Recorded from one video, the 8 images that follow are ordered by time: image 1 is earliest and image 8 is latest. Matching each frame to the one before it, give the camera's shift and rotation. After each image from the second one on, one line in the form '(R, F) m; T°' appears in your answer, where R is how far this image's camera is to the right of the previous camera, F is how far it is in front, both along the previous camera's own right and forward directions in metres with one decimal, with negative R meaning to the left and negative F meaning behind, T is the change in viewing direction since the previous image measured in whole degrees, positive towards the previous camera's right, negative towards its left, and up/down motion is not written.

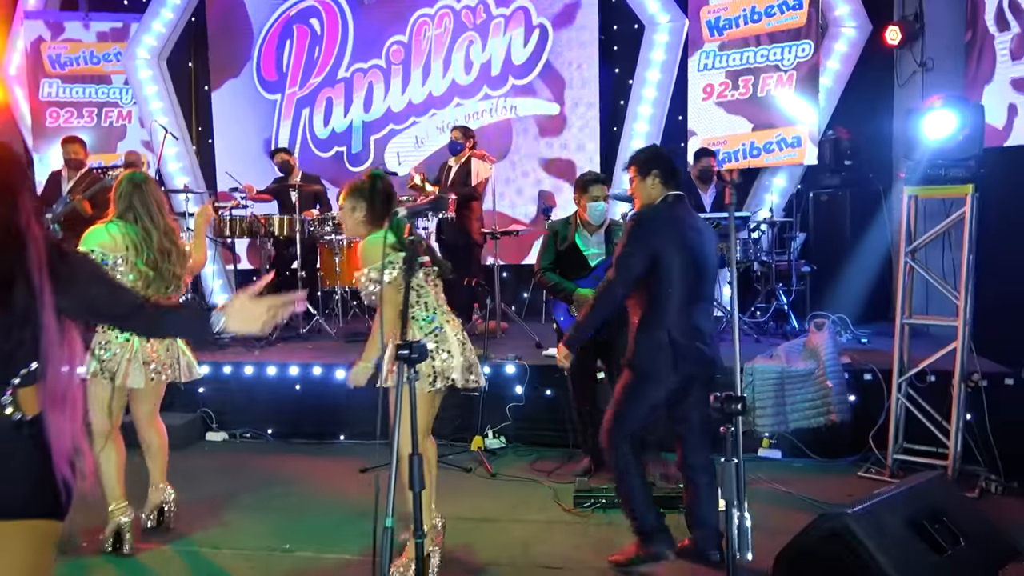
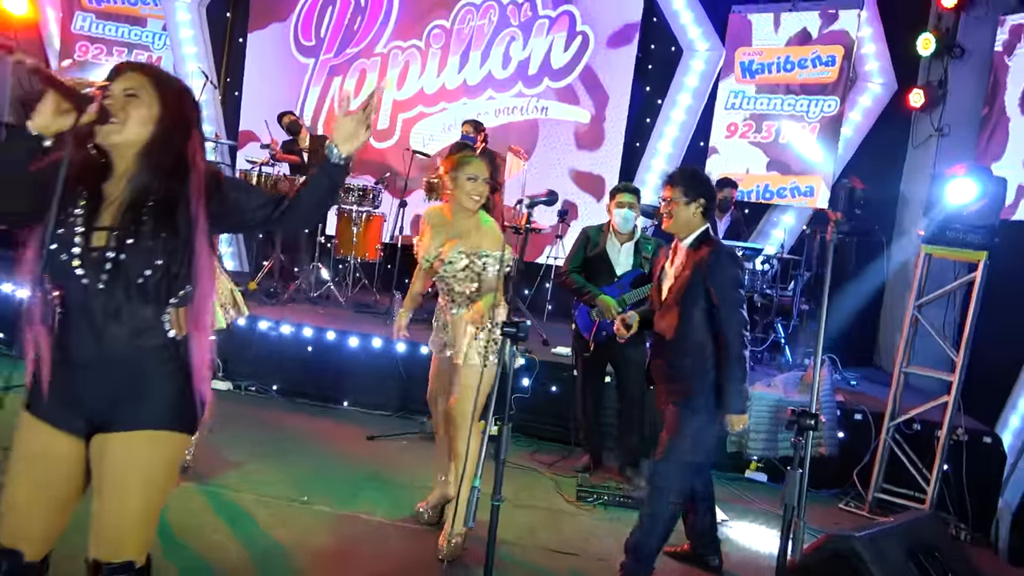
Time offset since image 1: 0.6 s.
(-0.3, -0.1) m; +2°
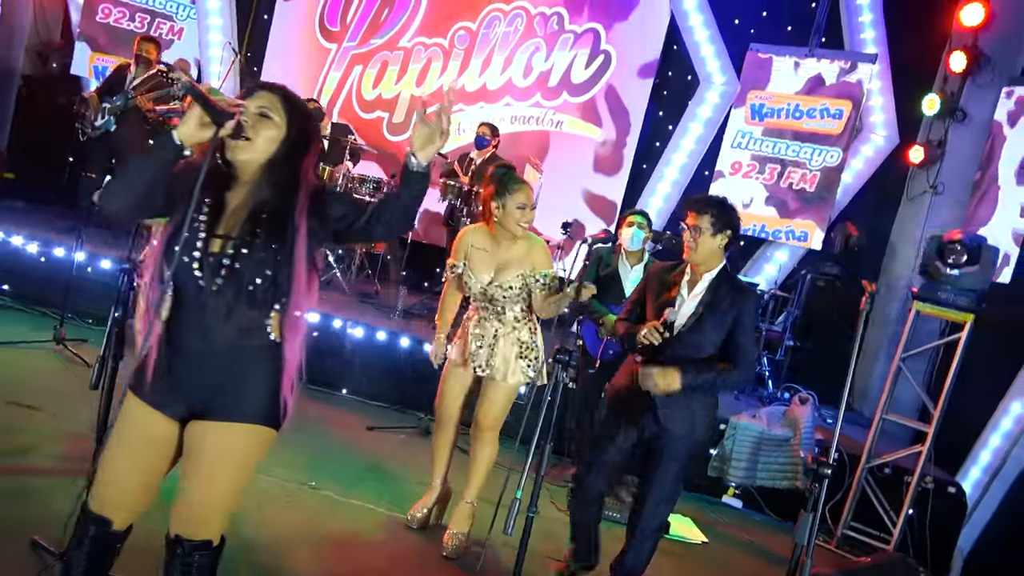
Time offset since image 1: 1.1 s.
(-0.2, -0.1) m; +2°
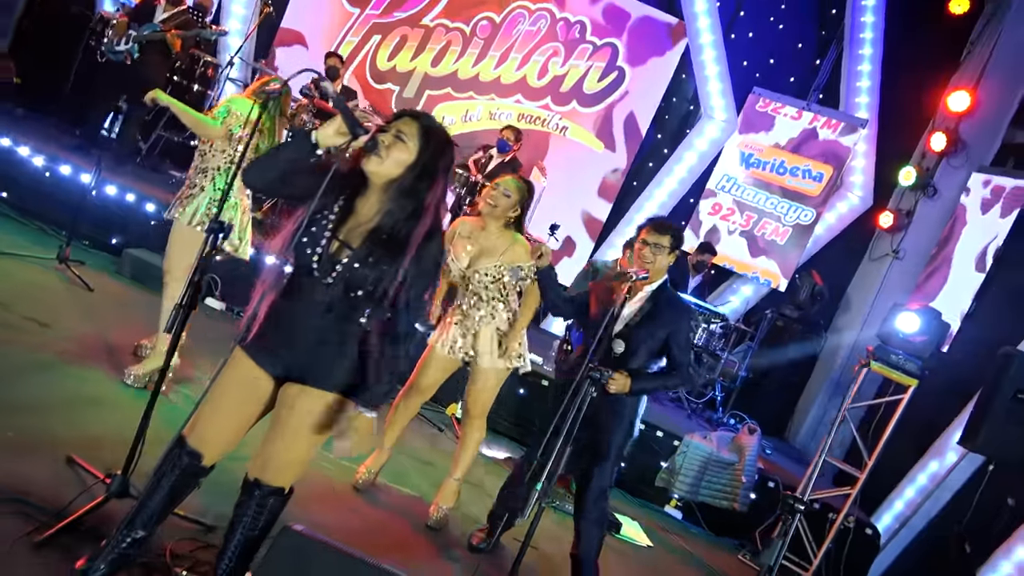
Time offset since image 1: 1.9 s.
(-0.3, -0.2) m; +4°
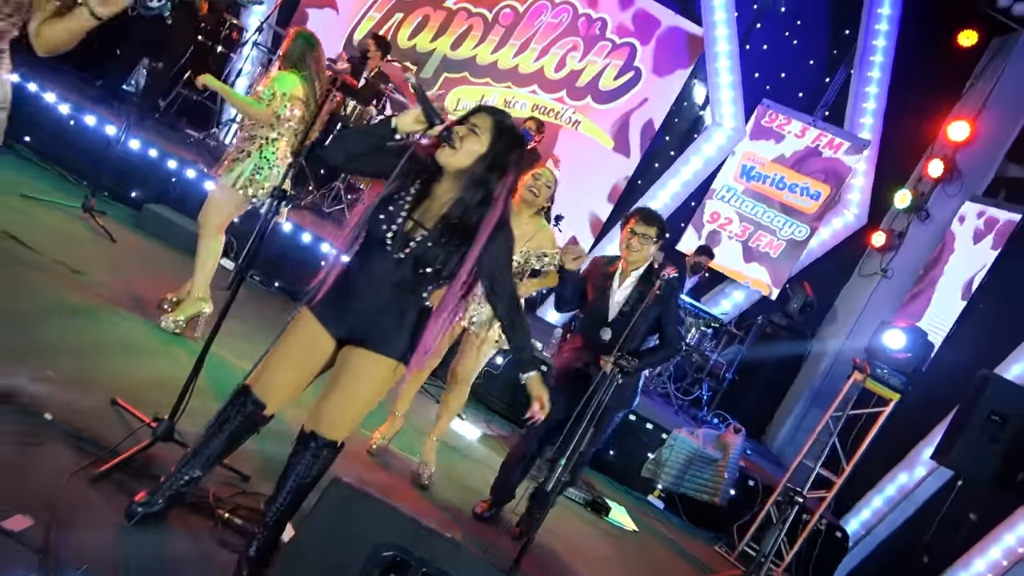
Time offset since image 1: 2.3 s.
(-0.2, -0.1) m; +2°
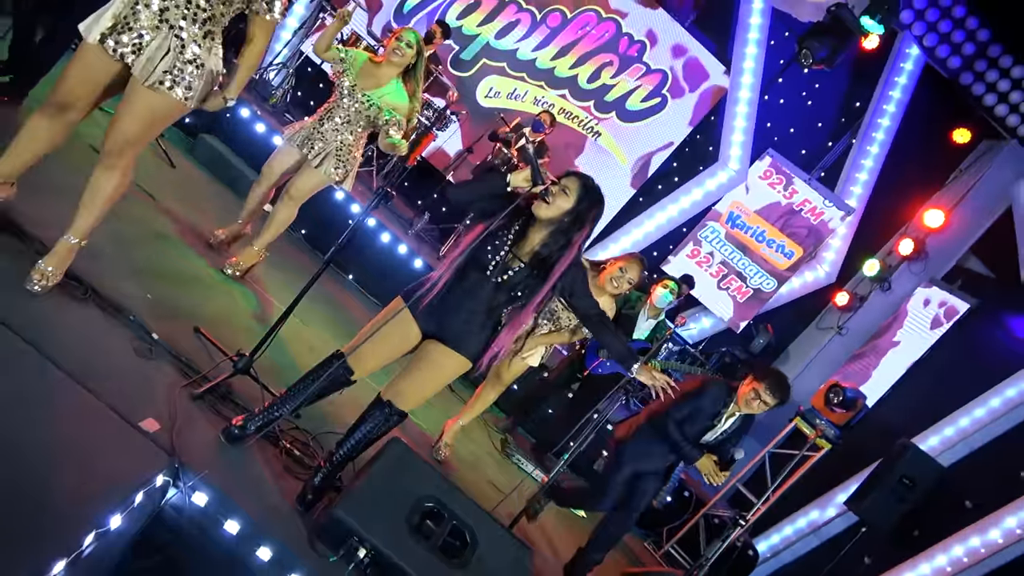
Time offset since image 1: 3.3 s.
(-0.3, -0.5) m; +3°
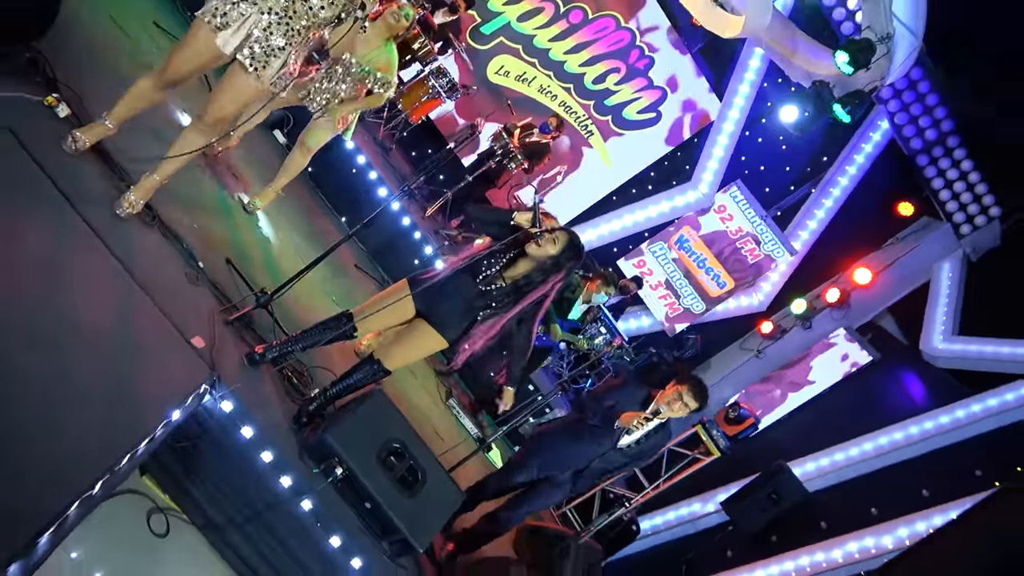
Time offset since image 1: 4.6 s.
(-0.1, -0.6) m; +4°
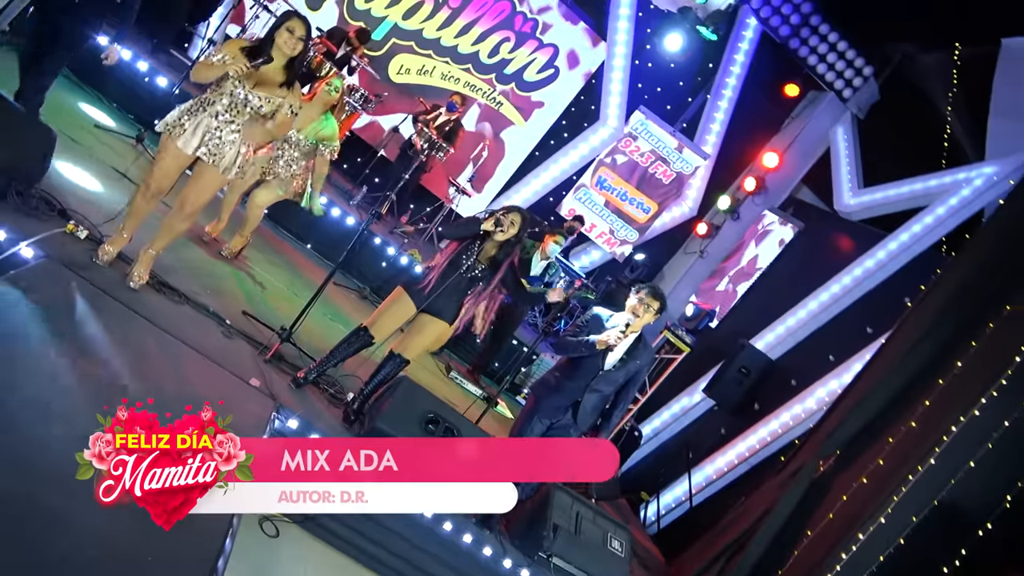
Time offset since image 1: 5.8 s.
(-0.1, -0.7) m; +3°
